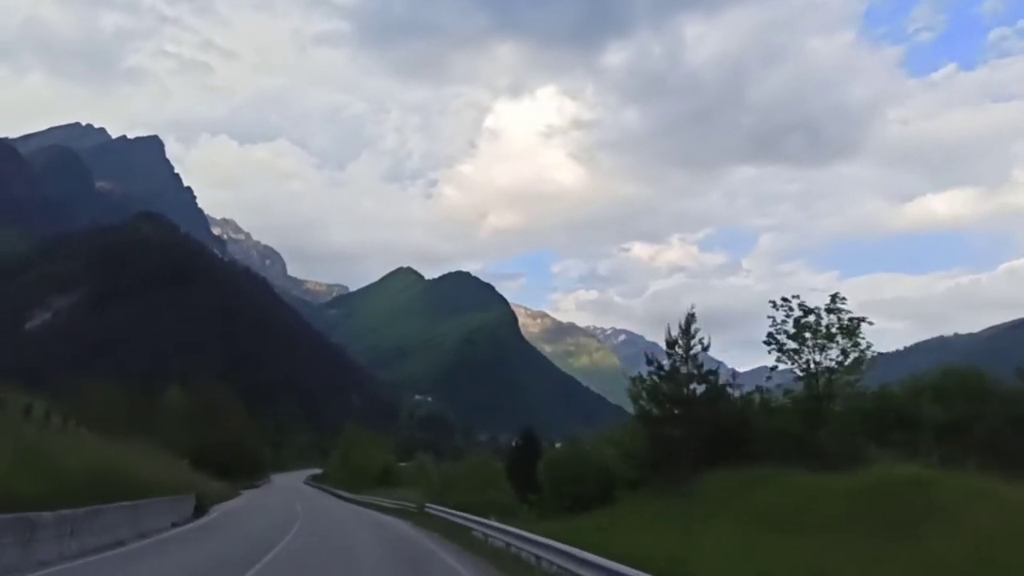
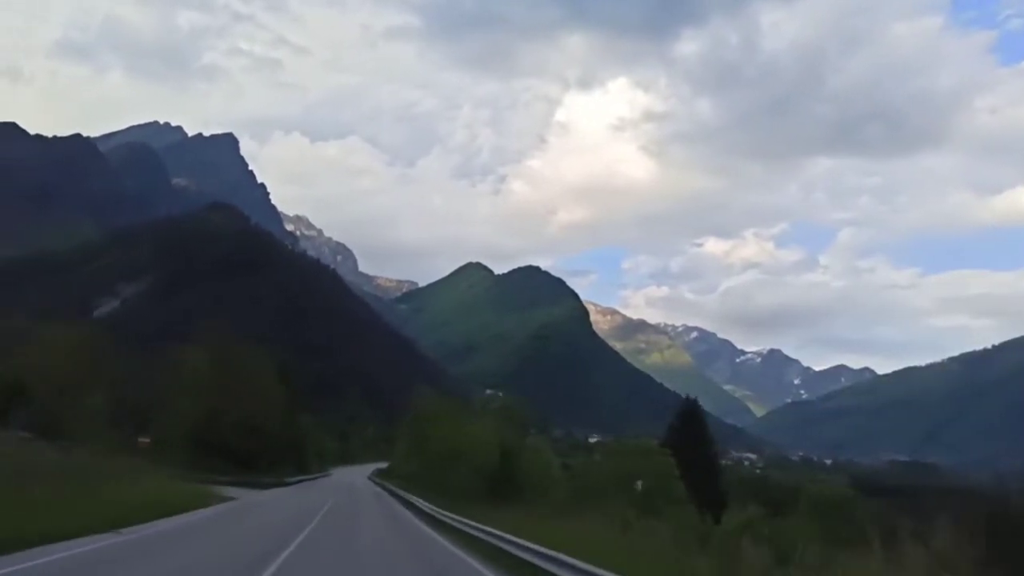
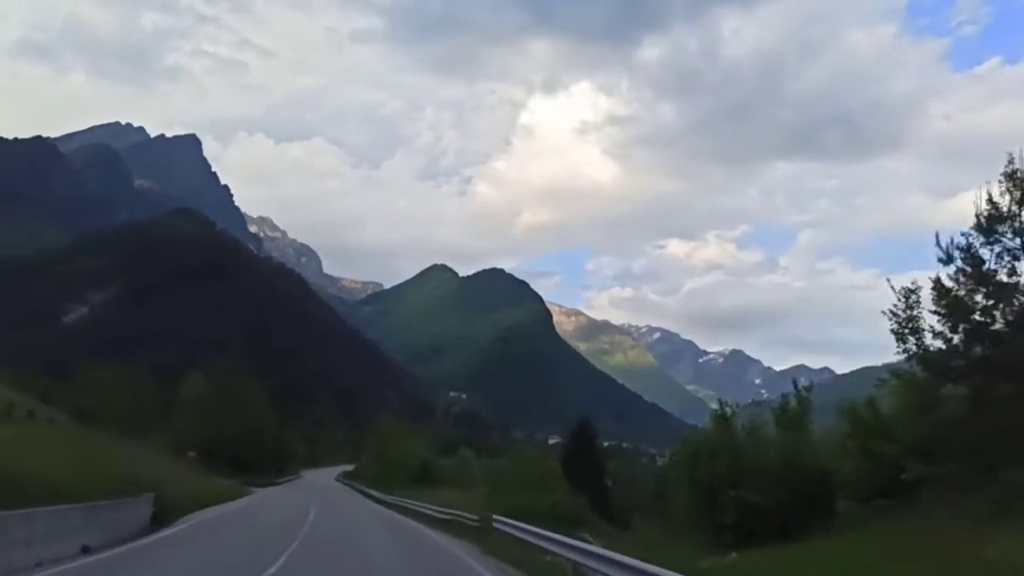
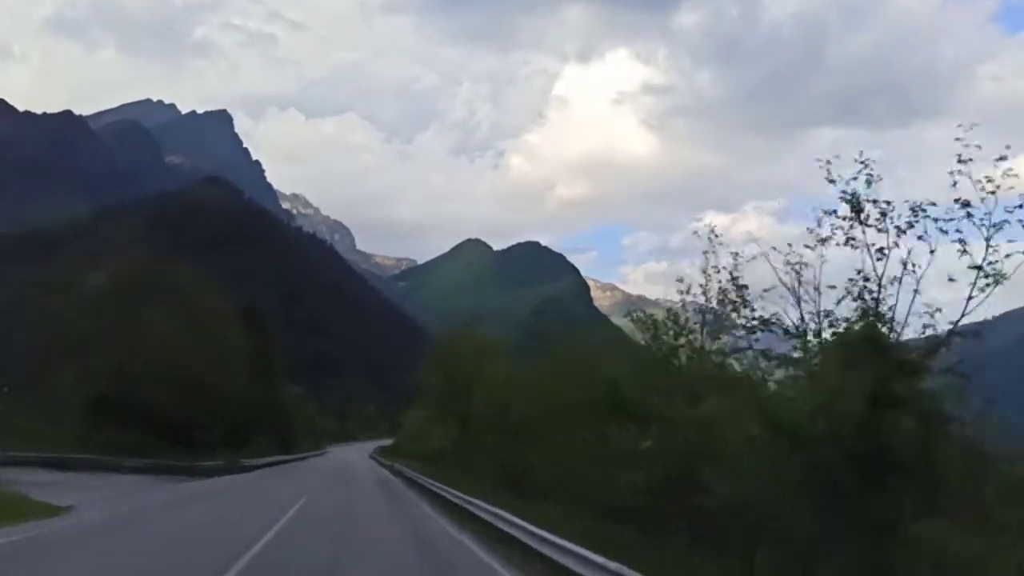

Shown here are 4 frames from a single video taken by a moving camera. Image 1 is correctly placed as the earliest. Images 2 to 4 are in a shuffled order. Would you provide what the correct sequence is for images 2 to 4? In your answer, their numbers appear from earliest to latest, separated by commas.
3, 2, 4
